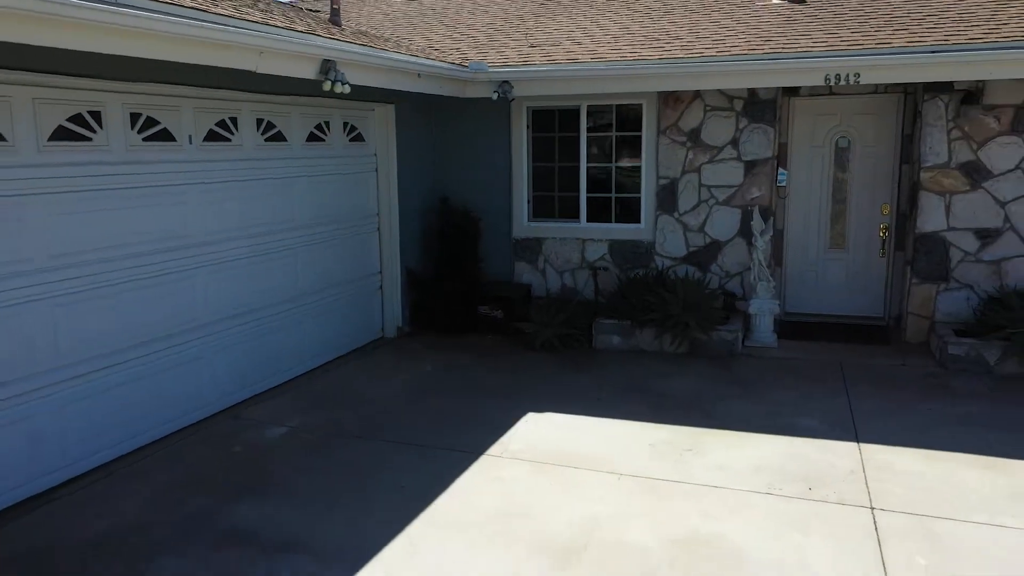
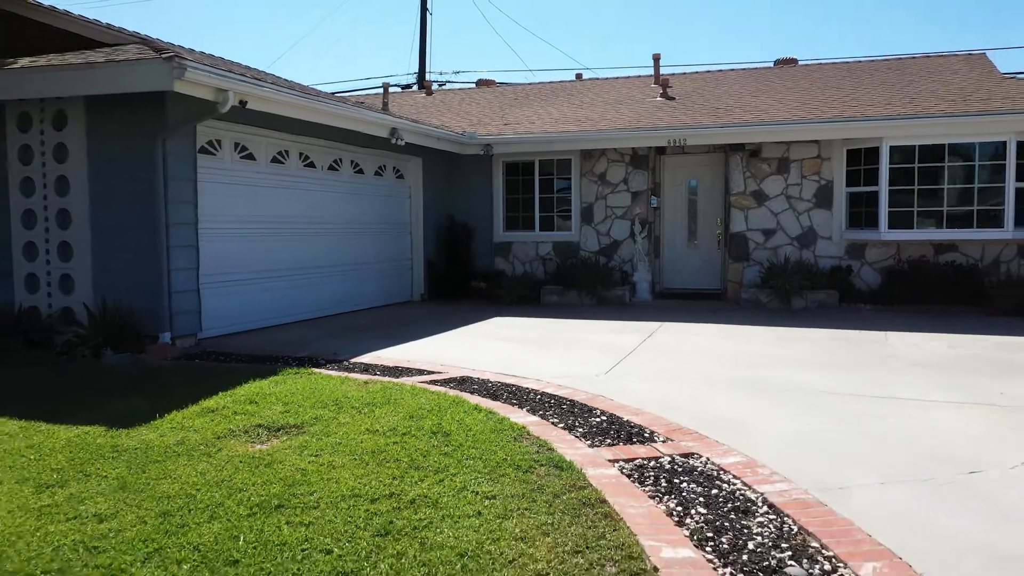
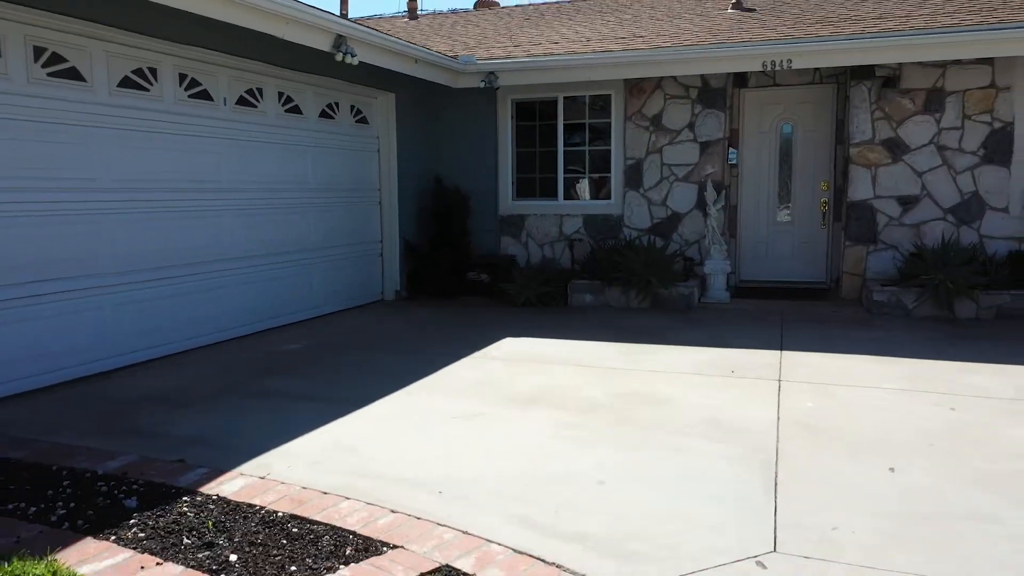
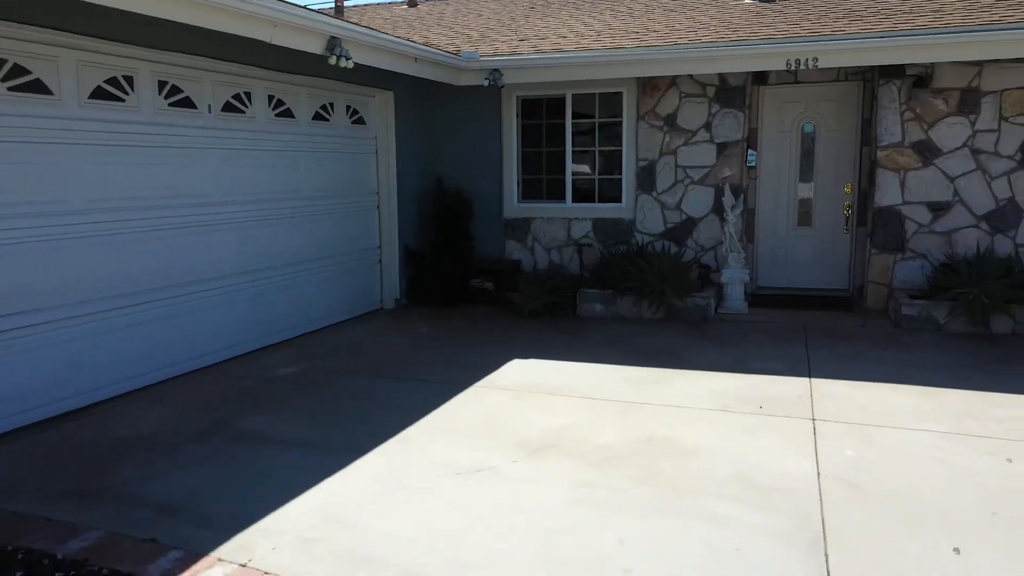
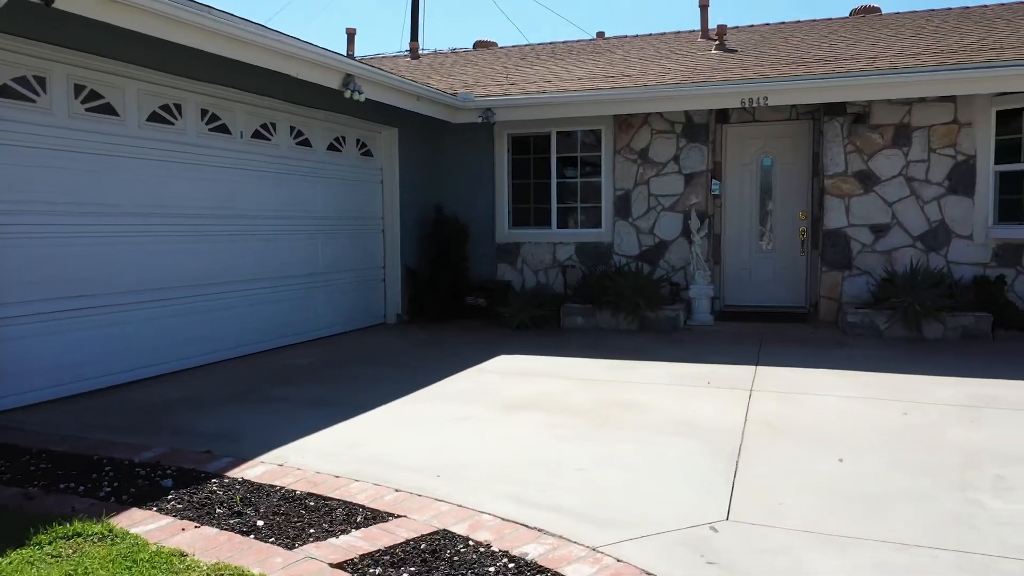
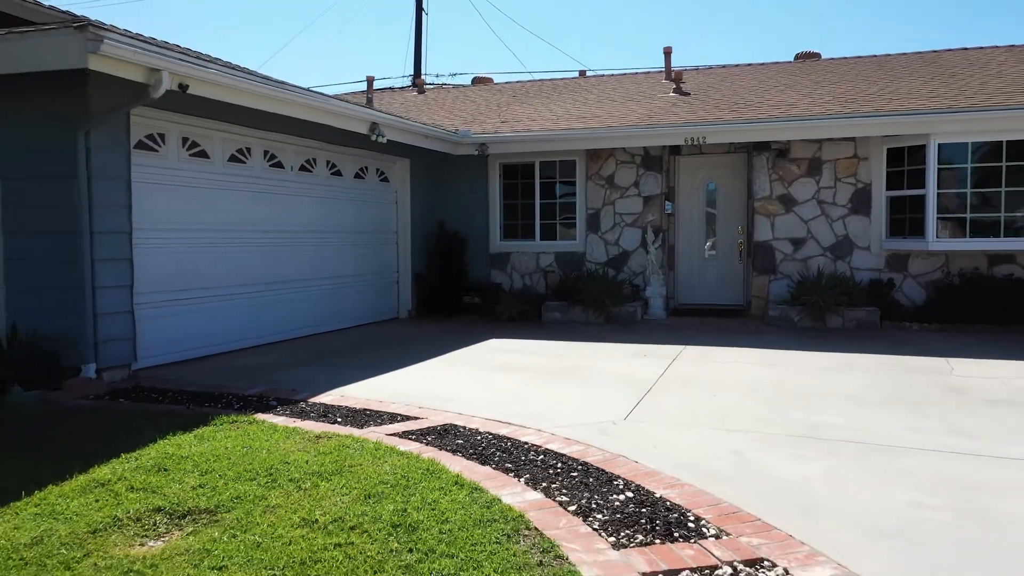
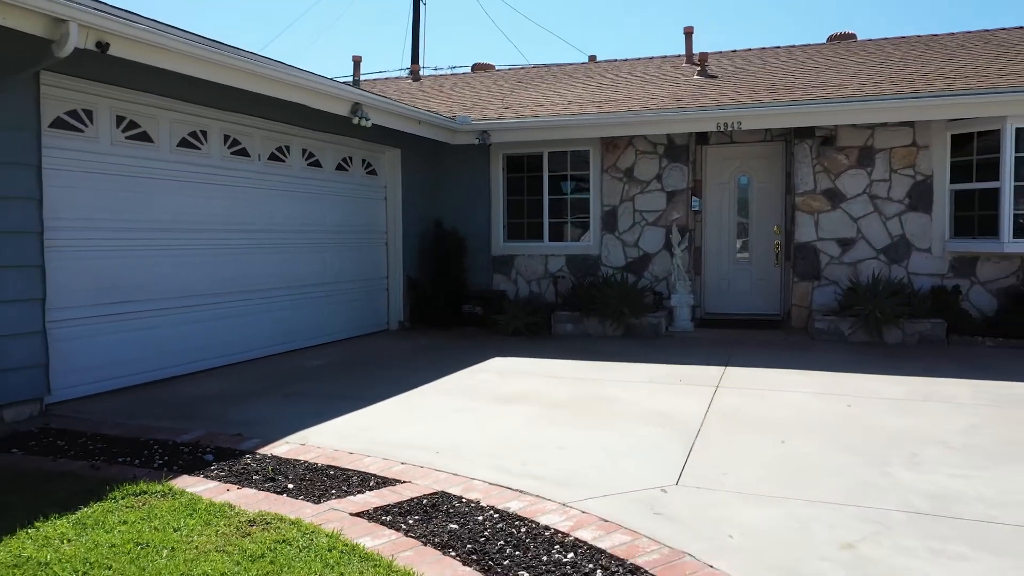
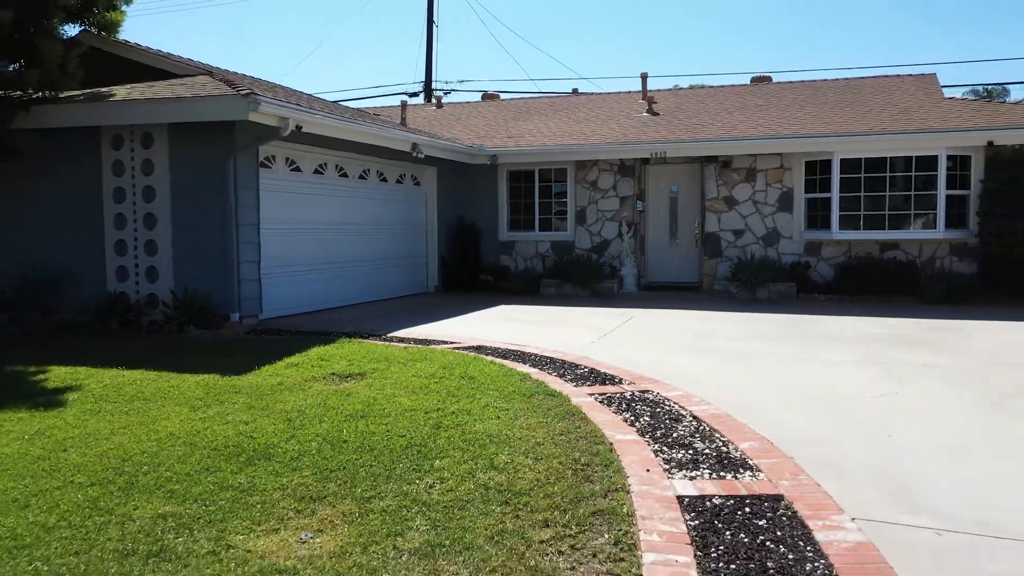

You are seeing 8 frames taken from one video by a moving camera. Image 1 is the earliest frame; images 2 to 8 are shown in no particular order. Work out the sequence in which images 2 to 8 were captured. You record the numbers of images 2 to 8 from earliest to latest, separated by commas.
4, 3, 5, 7, 6, 2, 8
